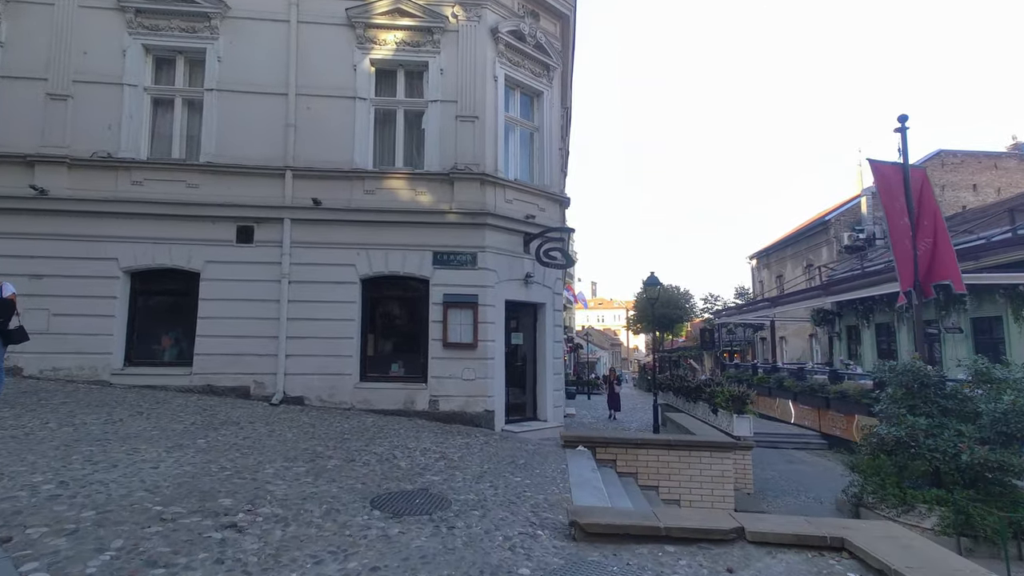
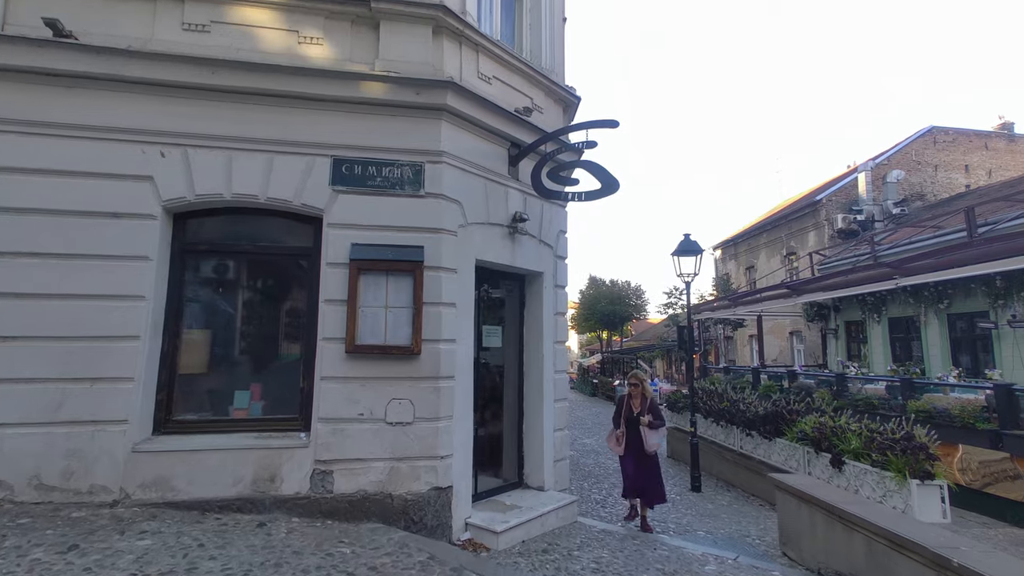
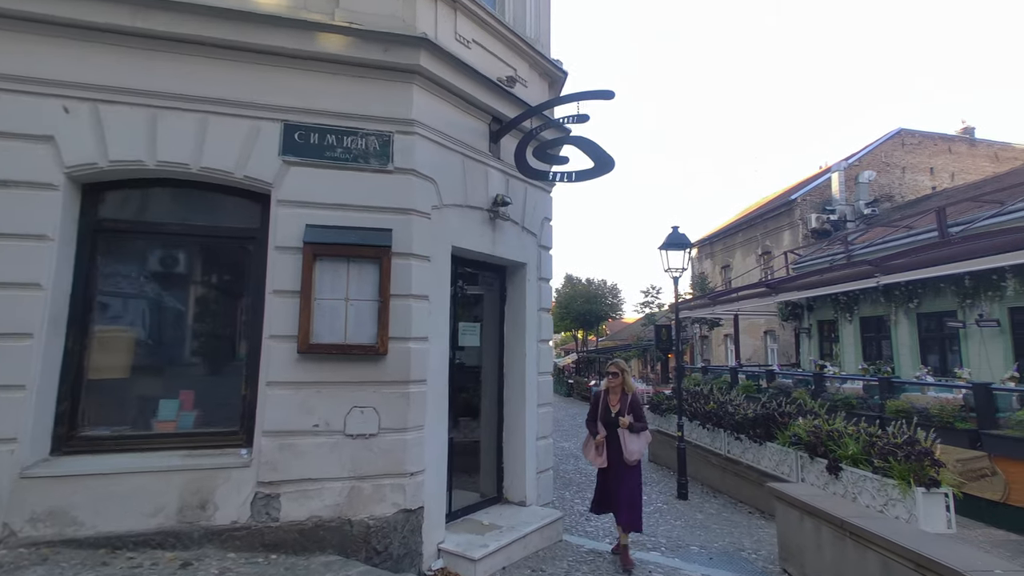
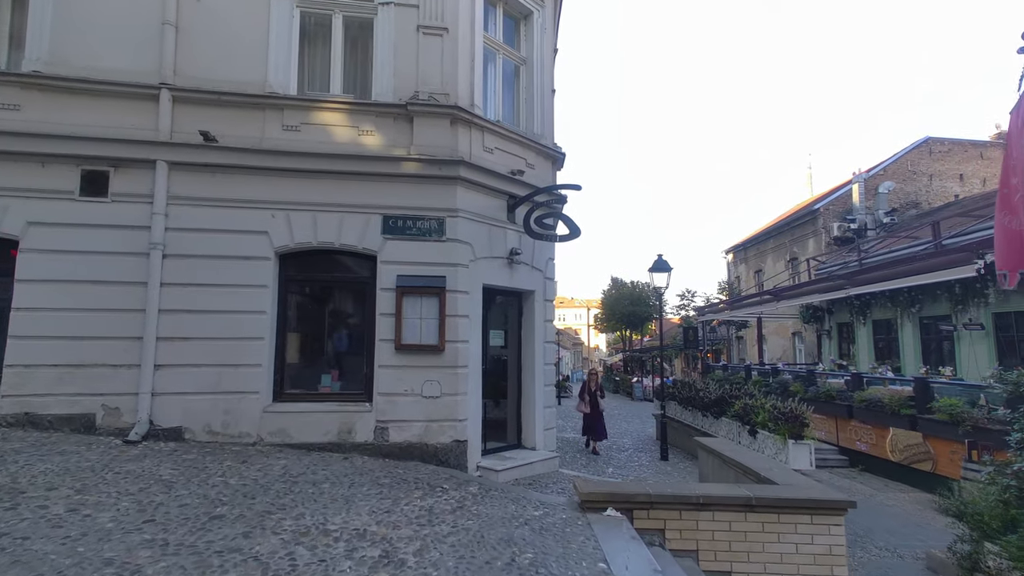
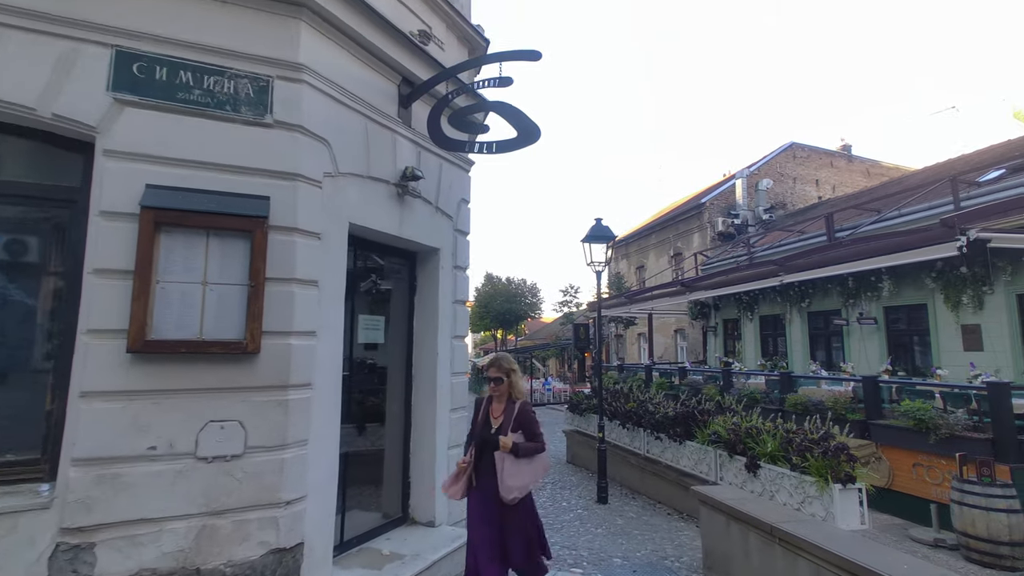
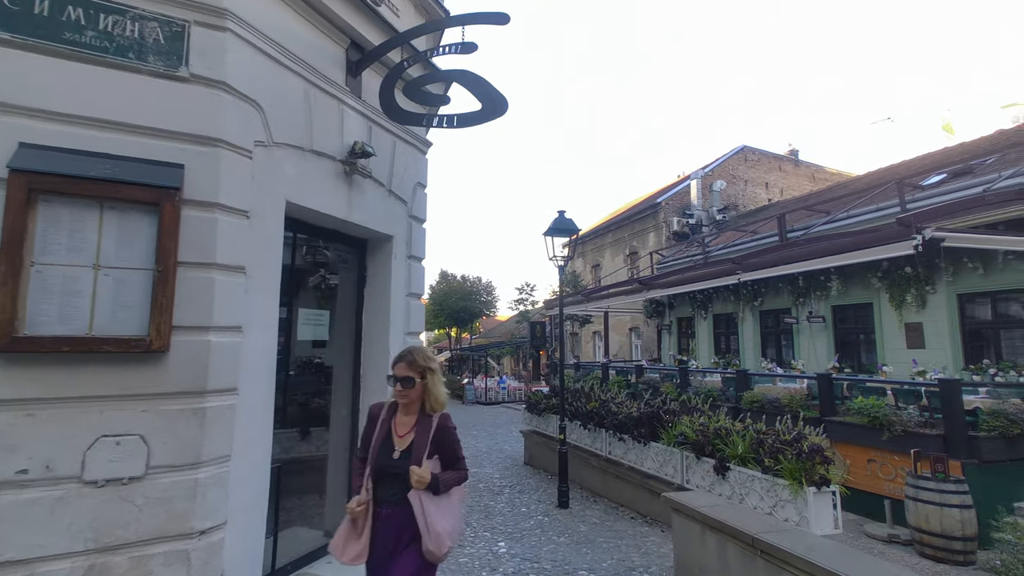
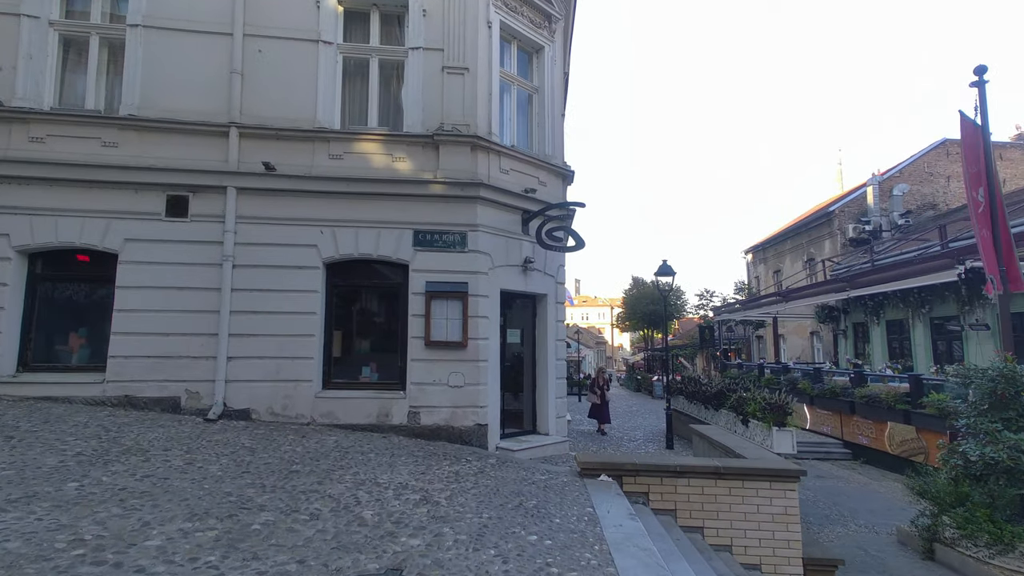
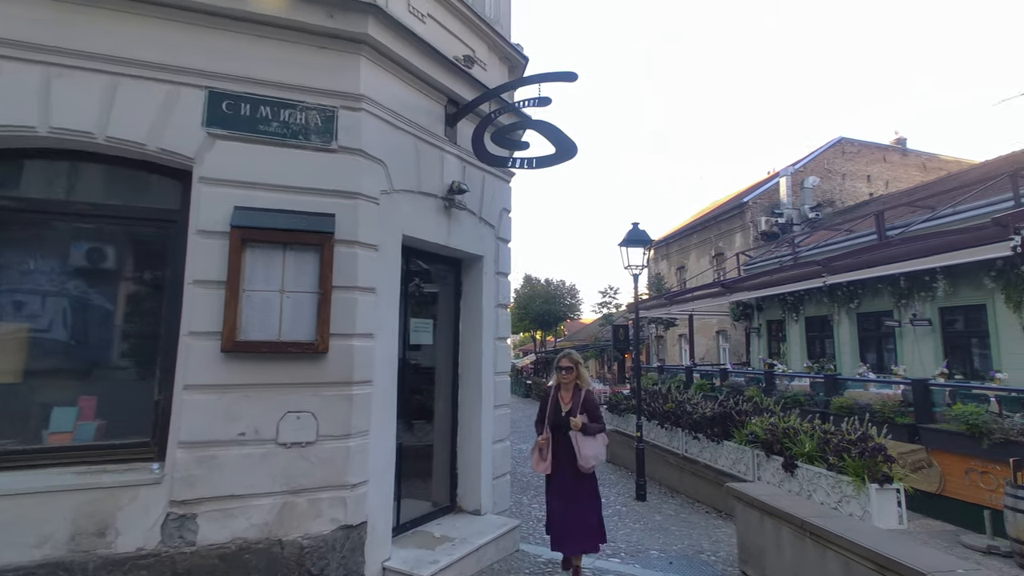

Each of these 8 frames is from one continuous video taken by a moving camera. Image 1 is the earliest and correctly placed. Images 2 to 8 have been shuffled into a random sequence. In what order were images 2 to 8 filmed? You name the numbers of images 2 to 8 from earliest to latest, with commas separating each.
7, 4, 2, 3, 8, 5, 6
